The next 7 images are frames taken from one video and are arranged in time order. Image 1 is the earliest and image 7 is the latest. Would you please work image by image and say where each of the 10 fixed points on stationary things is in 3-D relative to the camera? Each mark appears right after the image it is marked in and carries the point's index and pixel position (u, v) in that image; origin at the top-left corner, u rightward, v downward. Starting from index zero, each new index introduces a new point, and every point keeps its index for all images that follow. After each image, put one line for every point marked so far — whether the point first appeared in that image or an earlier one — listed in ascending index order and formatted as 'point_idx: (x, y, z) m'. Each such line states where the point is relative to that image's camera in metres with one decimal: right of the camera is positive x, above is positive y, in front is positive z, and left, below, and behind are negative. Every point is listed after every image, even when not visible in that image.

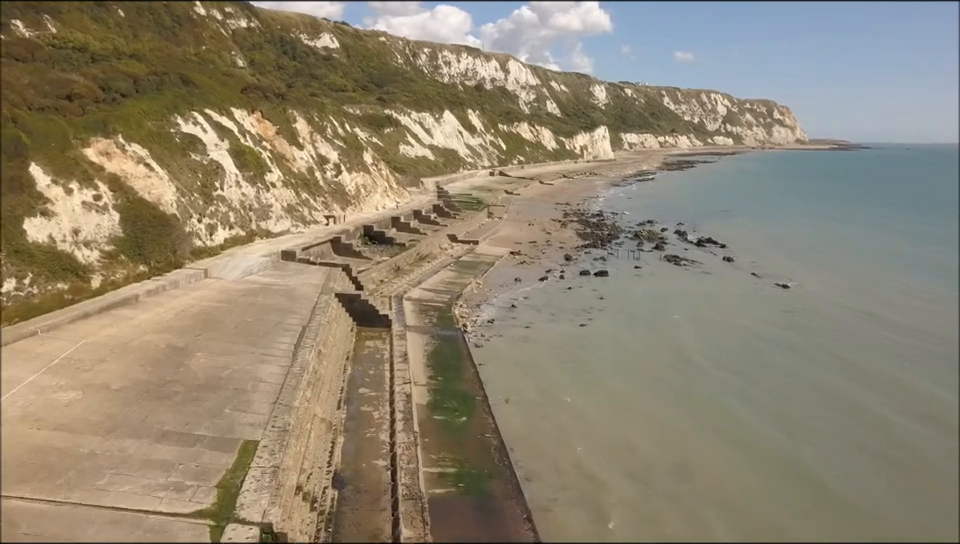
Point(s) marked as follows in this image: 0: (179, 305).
0: (-6.9, -0.8, +17.1) m
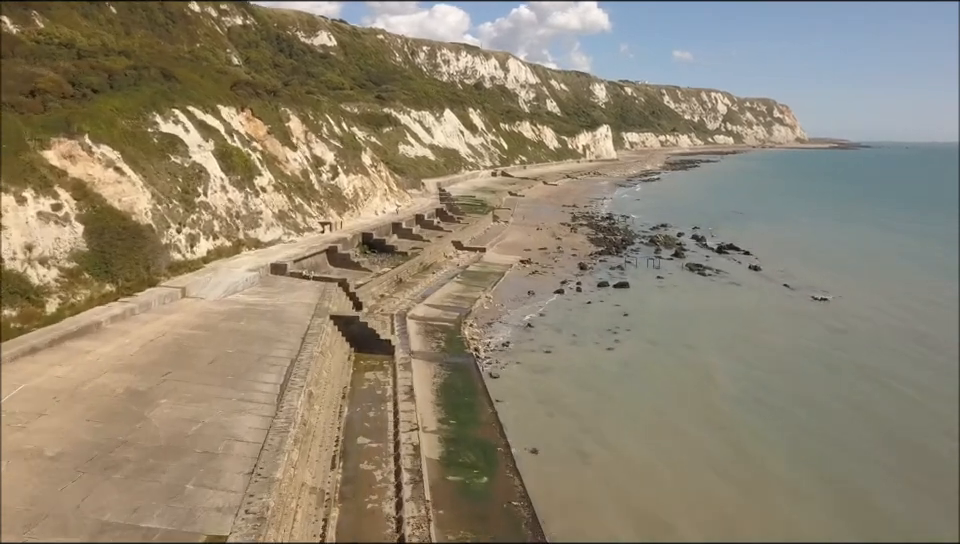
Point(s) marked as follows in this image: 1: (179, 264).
0: (-6.5, -1.2, +14.7) m
1: (-7.9, +0.2, +19.7) m
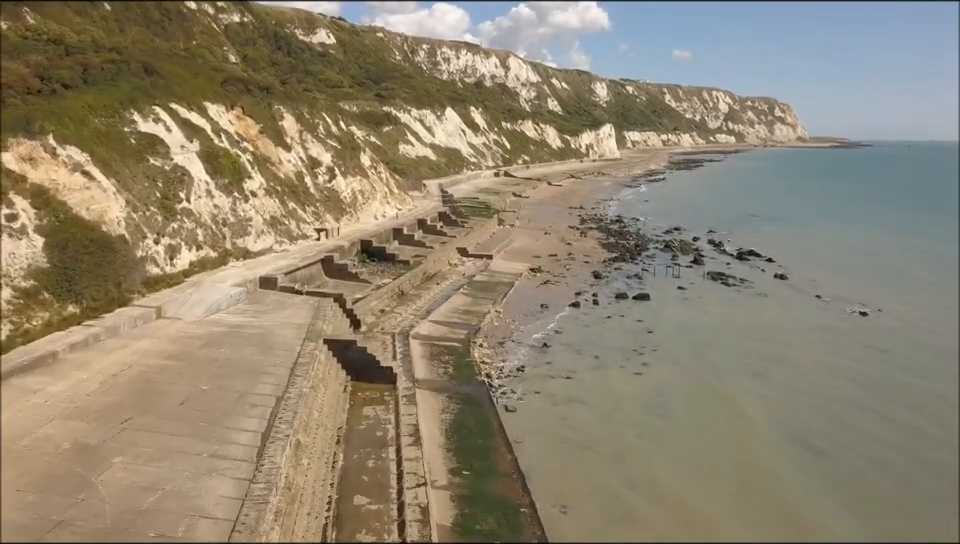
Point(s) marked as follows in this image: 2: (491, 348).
0: (-6.2, -1.6, +12.7) m
1: (-7.6, -0.2, +17.7) m
2: (+0.3, -1.9, +18.7) m
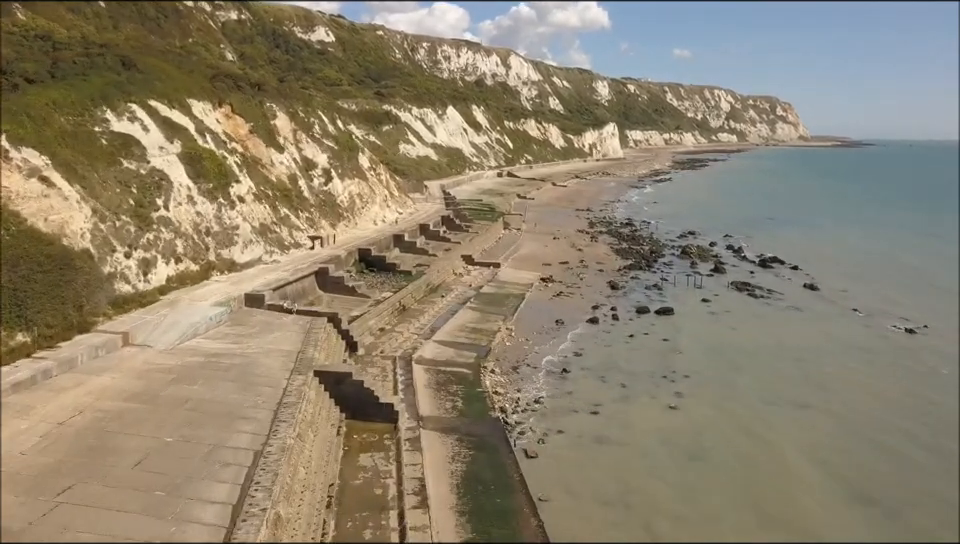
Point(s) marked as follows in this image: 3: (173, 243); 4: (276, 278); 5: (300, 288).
0: (-6.0, -2.0, +10.6) m
1: (-7.4, -0.5, +15.7) m
2: (+0.6, -2.3, +16.7) m
3: (-7.5, +0.7, +18.3) m
4: (-5.3, -0.2, +19.3) m
5: (-4.8, -0.4, +19.8) m
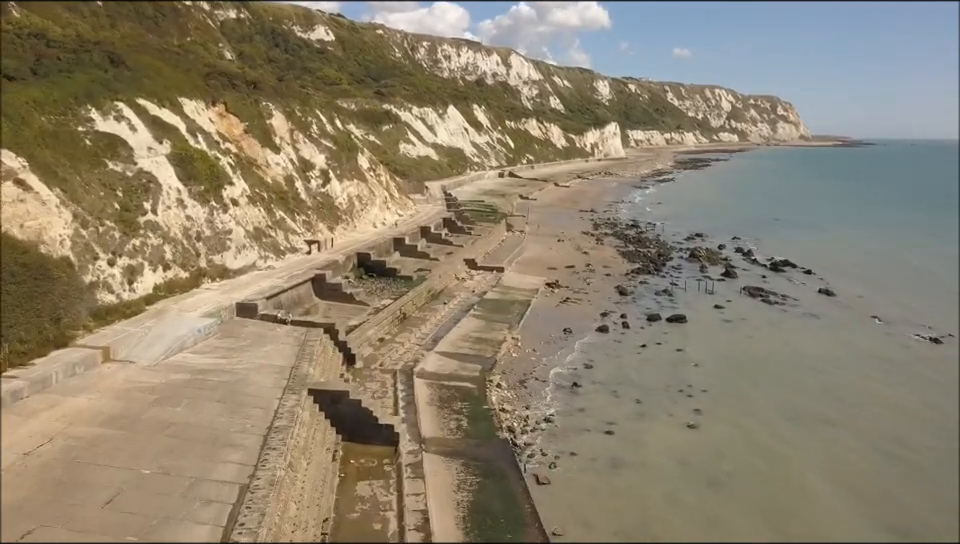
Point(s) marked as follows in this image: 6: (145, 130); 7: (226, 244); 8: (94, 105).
0: (-5.9, -2.2, +9.7) m
1: (-7.3, -0.7, +14.7) m
2: (+0.7, -2.5, +15.8) m
3: (-7.4, +0.5, +17.3) m
4: (-5.1, -0.3, +18.4) m
5: (-4.6, -0.6, +18.9) m
6: (-8.6, +3.6, +19.3) m
7: (-6.7, +0.7, +19.7) m
8: (-9.3, +4.0, +18.0) m
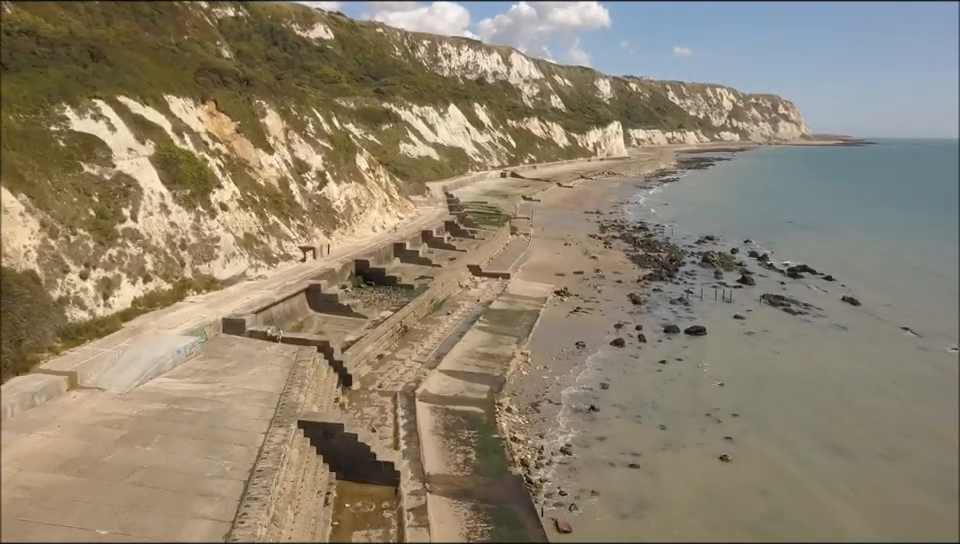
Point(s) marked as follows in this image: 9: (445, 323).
0: (-5.7, -2.4, +8.3) m
1: (-7.1, -1.0, +13.3) m
2: (+0.8, -2.7, +14.4) m
3: (-7.2, +0.3, +15.9) m
4: (-5.0, -0.6, +17.0) m
5: (-4.5, -0.8, +17.5) m
6: (-8.4, +3.4, +17.9) m
7: (-6.5, +0.5, +18.4) m
8: (-9.1, +3.7, +16.7) m
9: (-0.9, -1.4, +20.0) m
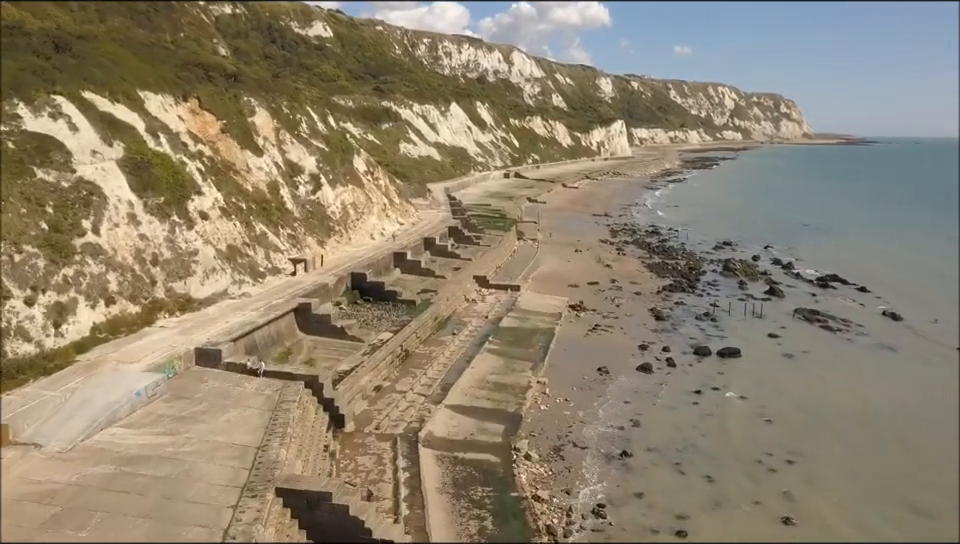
0: (-5.5, -2.8, +6.3) m
1: (-6.9, -1.4, +11.3) m
2: (+1.1, -3.1, +12.3) m
3: (-7.0, -0.1, +13.9) m
4: (-4.8, -1.0, +15.0) m
5: (-4.3, -1.2, +15.4) m
6: (-8.2, +3.0, +15.8) m
7: (-6.3, +0.1, +16.3) m
8: (-8.9, +3.4, +14.6) m
9: (-0.7, -1.7, +17.9) m
